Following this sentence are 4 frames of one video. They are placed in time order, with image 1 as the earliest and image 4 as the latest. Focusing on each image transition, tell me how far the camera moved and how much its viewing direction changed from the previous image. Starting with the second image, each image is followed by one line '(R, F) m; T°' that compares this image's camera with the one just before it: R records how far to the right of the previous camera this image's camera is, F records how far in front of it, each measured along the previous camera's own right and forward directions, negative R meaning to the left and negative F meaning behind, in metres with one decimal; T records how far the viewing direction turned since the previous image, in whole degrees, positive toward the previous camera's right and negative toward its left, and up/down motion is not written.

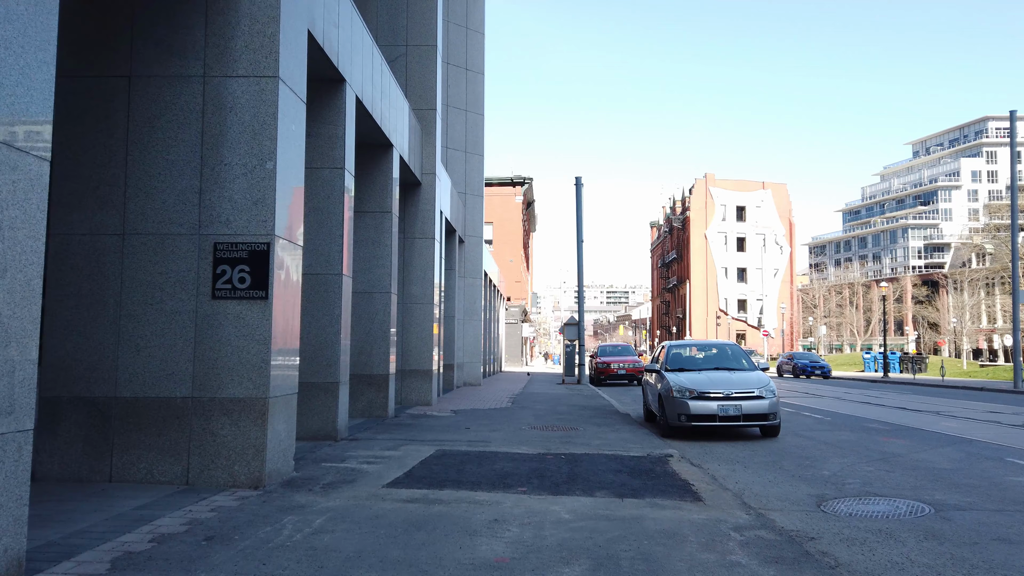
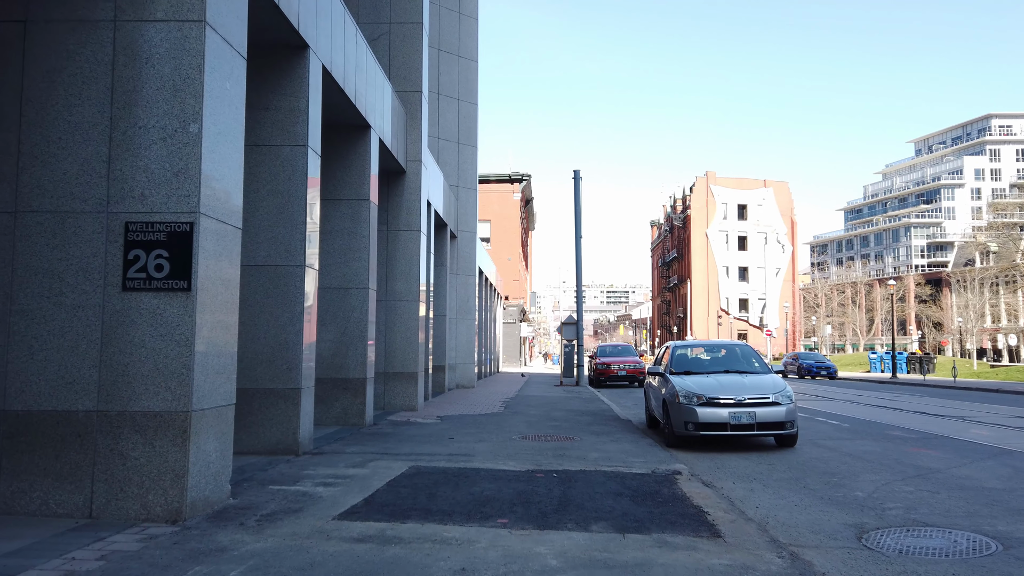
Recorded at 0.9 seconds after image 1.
(+0.2, +1.2) m; 0°
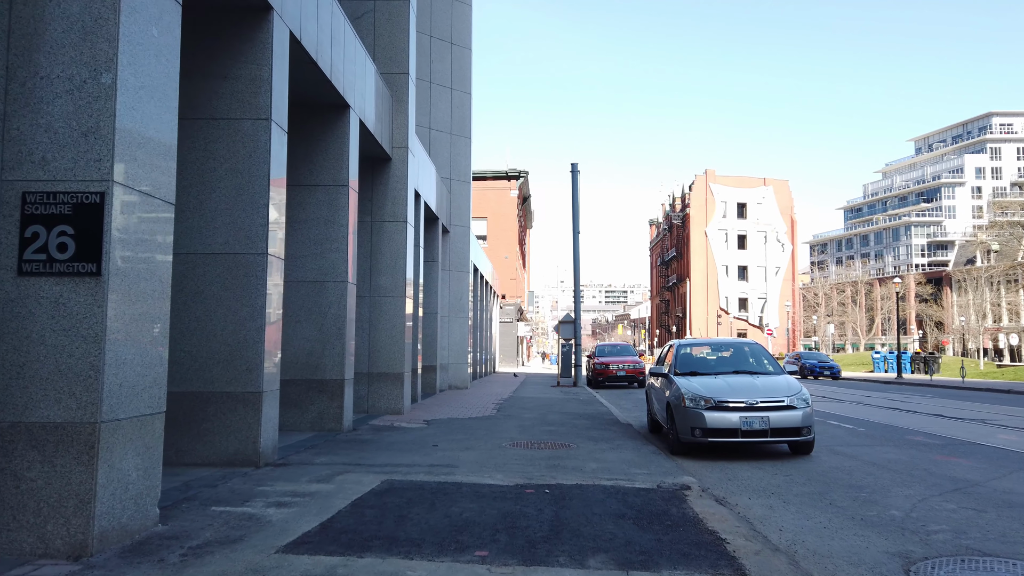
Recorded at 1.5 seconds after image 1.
(+0.1, +1.0) m; 0°
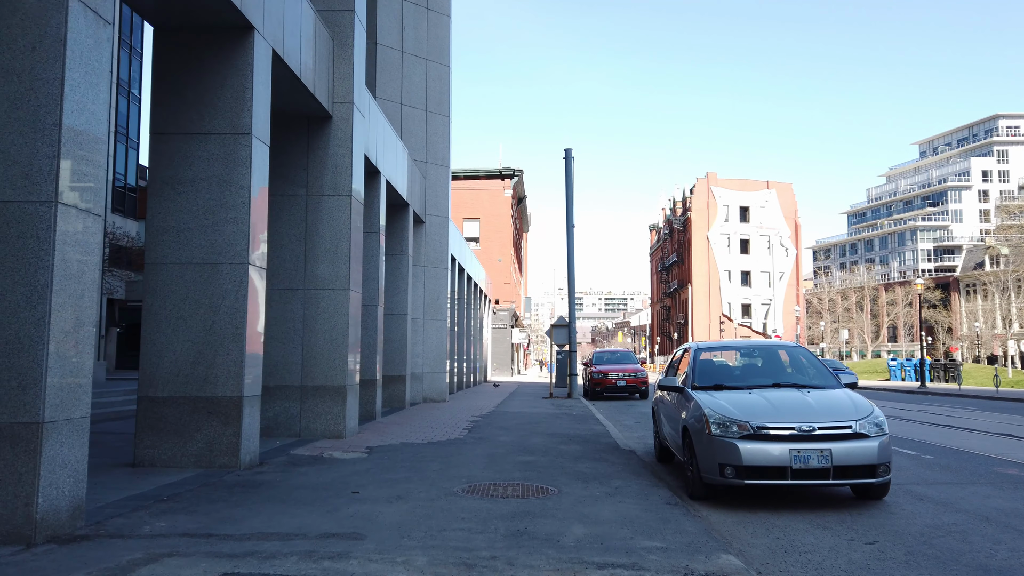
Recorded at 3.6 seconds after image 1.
(+0.4, +3.0) m; 0°
